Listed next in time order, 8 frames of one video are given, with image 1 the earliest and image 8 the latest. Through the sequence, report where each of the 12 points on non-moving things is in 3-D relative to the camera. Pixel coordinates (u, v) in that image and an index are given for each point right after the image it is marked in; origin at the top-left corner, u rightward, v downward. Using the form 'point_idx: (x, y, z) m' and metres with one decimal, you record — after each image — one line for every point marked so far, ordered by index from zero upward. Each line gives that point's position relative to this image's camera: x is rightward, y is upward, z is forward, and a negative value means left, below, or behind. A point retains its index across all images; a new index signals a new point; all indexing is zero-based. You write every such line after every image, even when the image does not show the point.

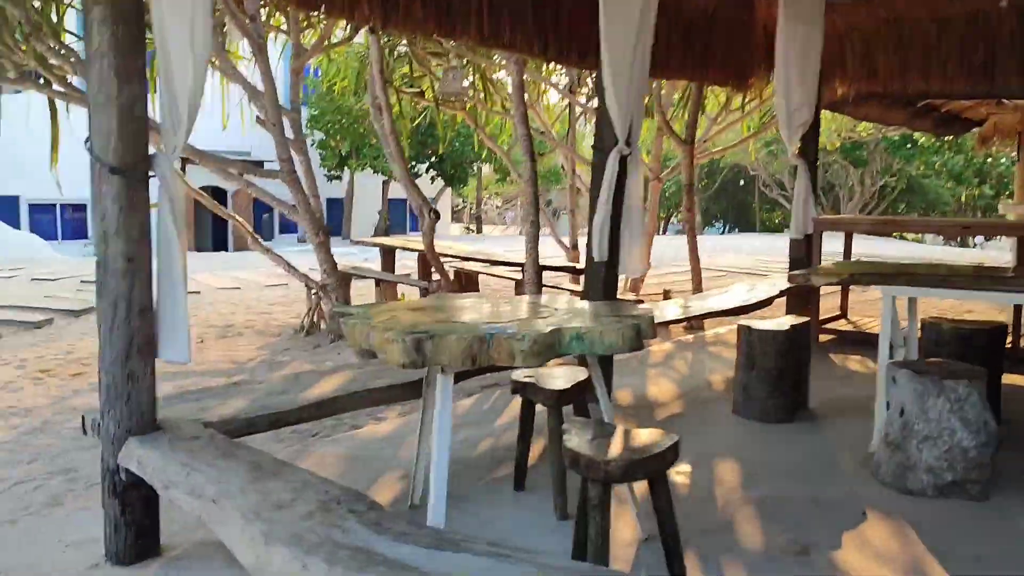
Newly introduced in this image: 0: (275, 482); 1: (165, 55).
0: (-0.5, -0.4, +1.8) m
1: (-0.8, +0.5, +2.1) m
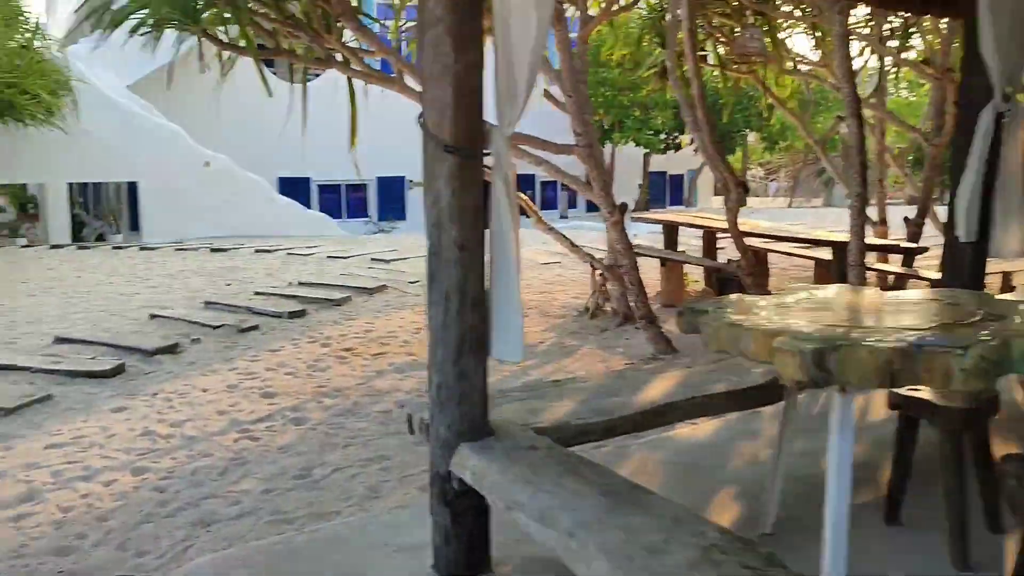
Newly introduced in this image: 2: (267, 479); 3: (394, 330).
0: (+0.2, -0.4, +1.5) m
1: (0.0, +0.6, +1.9) m
2: (-0.7, -0.6, +2.7) m
3: (-0.6, -0.2, +4.7) m
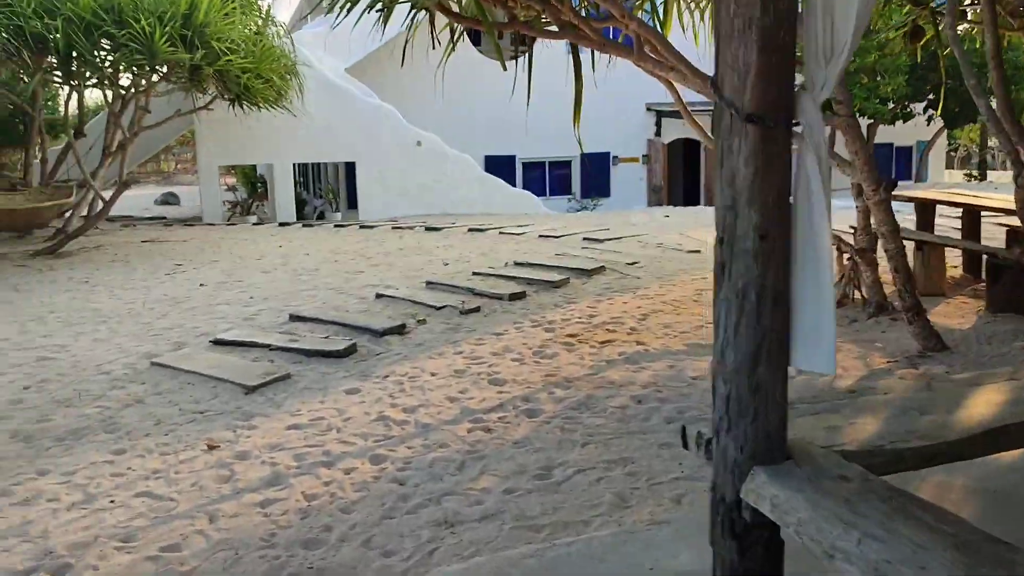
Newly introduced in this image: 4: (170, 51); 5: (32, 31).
0: (+0.7, -0.4, +1.2) m
1: (+0.5, +0.6, +1.5) m
2: (0.0, -0.5, +2.6) m
3: (+0.5, -0.1, +4.4) m
4: (-2.4, +1.6, +6.1) m
5: (-3.1, +1.7, +5.8) m
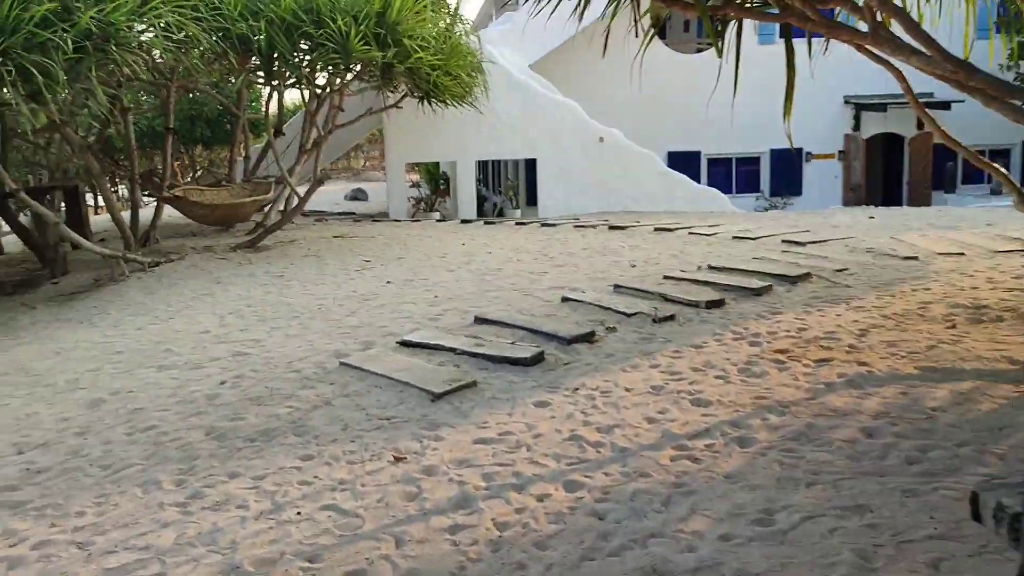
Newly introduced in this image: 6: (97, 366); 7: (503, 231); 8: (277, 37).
0: (+0.9, -0.5, +0.8) m
1: (+0.9, +0.5, +1.1) m
2: (+0.5, -0.6, +2.2) m
3: (+1.4, -0.2, +3.9) m
4: (-1.0, +1.7, +6.2) m
5: (-1.8, +1.7, +6.0) m
6: (-1.9, -0.4, +4.1) m
7: (-0.1, +0.5, +7.8) m
8: (-1.6, +1.7, +6.0) m
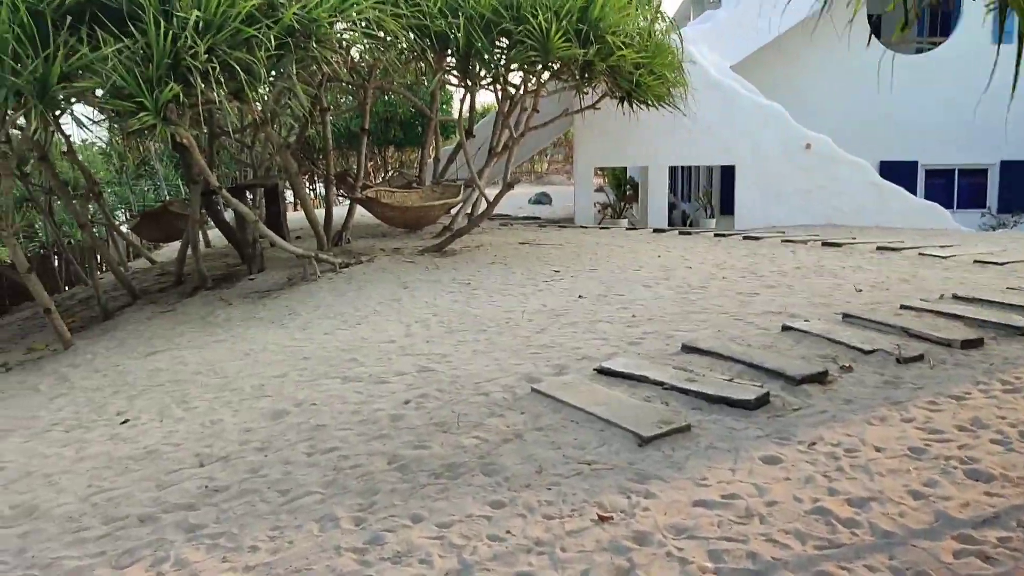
0: (+1.1, -0.6, +0.1) m
1: (+1.2, +0.4, +0.5) m
2: (+1.0, -0.7, +1.7) m
3: (+2.2, -0.4, +3.2) m
4: (+0.3, +1.6, +5.8) m
5: (-0.5, +1.7, +5.8) m
6: (-1.0, -0.4, +4.0) m
7: (+1.5, +0.4, +7.2) m
8: (-0.2, +1.6, +5.7) m
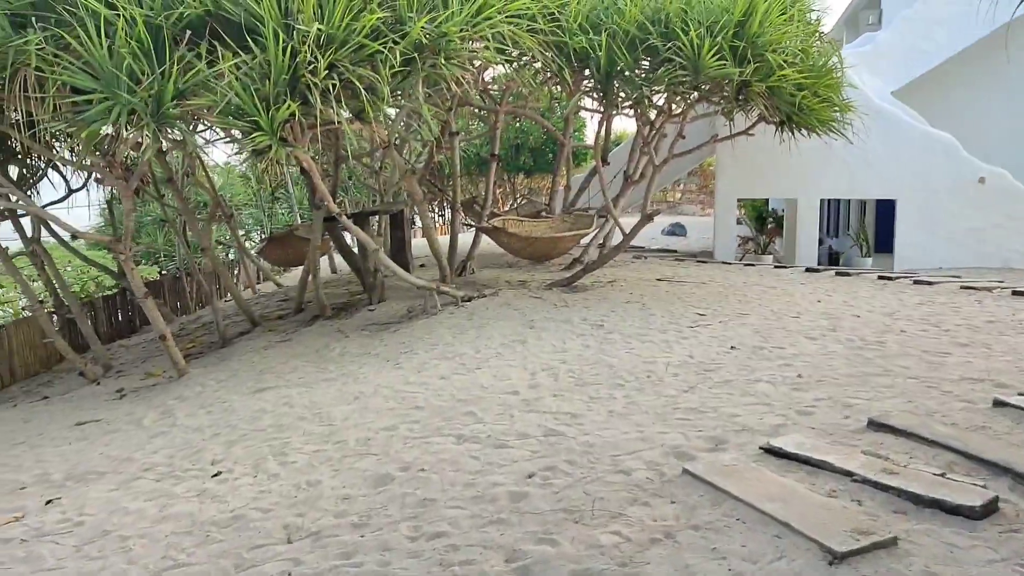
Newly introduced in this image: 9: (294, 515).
0: (+1.1, -0.7, -0.6) m
1: (+1.3, +0.3, -0.2) m
2: (+1.2, -0.8, +0.9) m
3: (+2.6, -0.6, +2.3) m
4: (+1.2, +1.3, +5.2) m
5: (+0.4, +1.4, +5.3) m
6: (-0.5, -0.5, +3.5) m
7: (+2.5, 0.0, +6.4) m
8: (+0.6, +1.4, +5.2) m
9: (-0.7, -0.7, +2.8) m
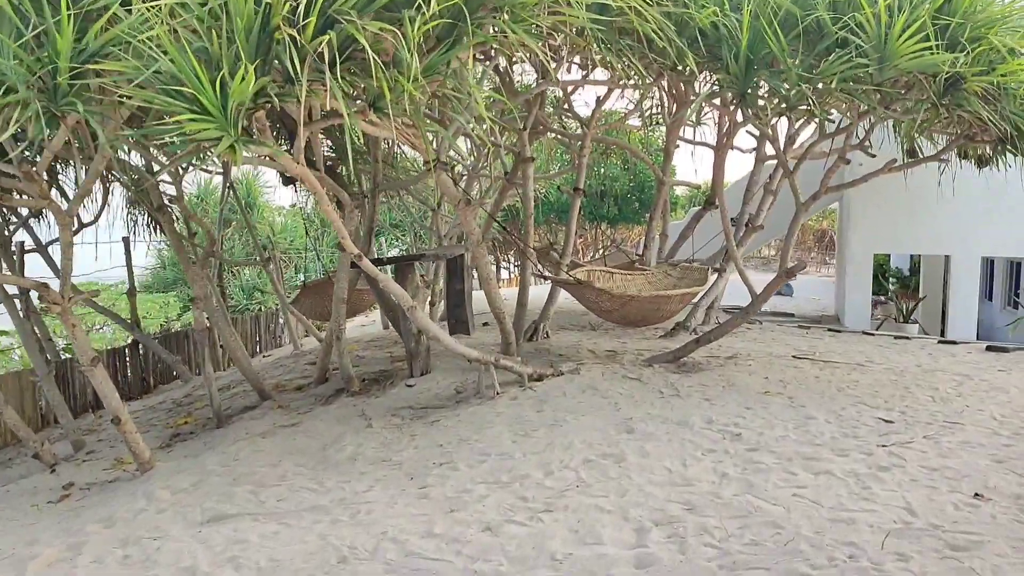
0: (+1.0, -0.7, -2.4) m
1: (+1.2, +0.2, -1.9) m
2: (+1.2, -1.0, -0.8) m
3: (+2.7, -0.8, +0.4) m
4: (+1.6, +0.9, +3.5) m
5: (+0.8, +1.1, +3.7) m
6: (-0.3, -0.8, +1.9) m
7: (+3.0, -0.5, +4.5) m
8: (+1.0, +1.0, +3.6) m
9: (-0.5, -0.9, +1.1) m
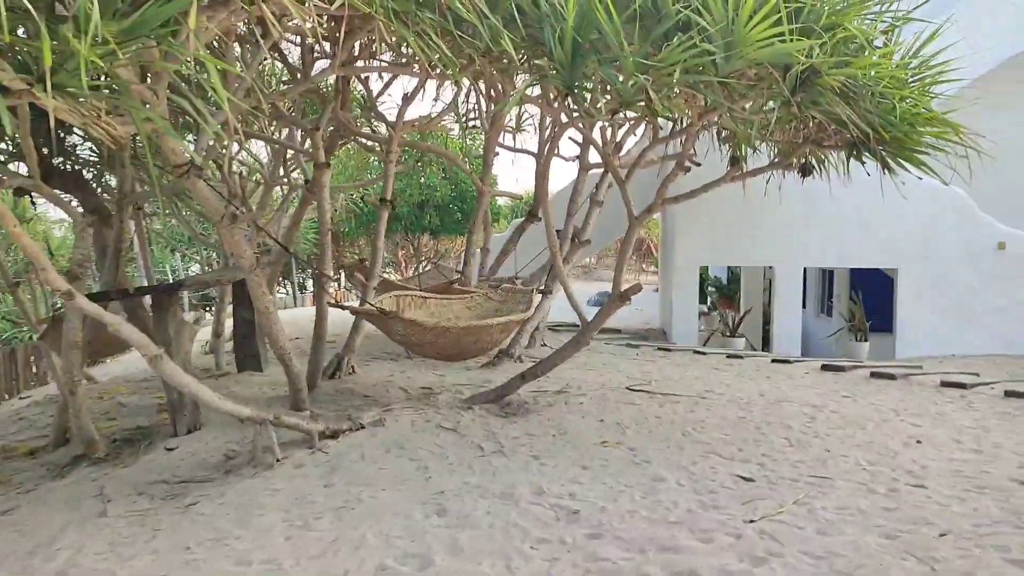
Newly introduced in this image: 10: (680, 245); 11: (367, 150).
0: (+1.4, -0.7, -2.9) m
1: (+1.5, +0.2, -2.5) m
2: (+1.3, -1.0, -1.4) m
3: (+2.6, -0.9, +0.1) m
4: (+0.9, +0.8, +3.0) m
5: (0.0, +1.0, +3.0) m
6: (-0.6, -0.9, +1.0) m
7: (+2.1, -0.5, +4.2) m
8: (+0.3, +0.9, +2.9) m
9: (-0.7, -1.0, +0.2) m
10: (+1.5, +0.4, +7.5) m
11: (-1.0, +1.0, +6.2) m
